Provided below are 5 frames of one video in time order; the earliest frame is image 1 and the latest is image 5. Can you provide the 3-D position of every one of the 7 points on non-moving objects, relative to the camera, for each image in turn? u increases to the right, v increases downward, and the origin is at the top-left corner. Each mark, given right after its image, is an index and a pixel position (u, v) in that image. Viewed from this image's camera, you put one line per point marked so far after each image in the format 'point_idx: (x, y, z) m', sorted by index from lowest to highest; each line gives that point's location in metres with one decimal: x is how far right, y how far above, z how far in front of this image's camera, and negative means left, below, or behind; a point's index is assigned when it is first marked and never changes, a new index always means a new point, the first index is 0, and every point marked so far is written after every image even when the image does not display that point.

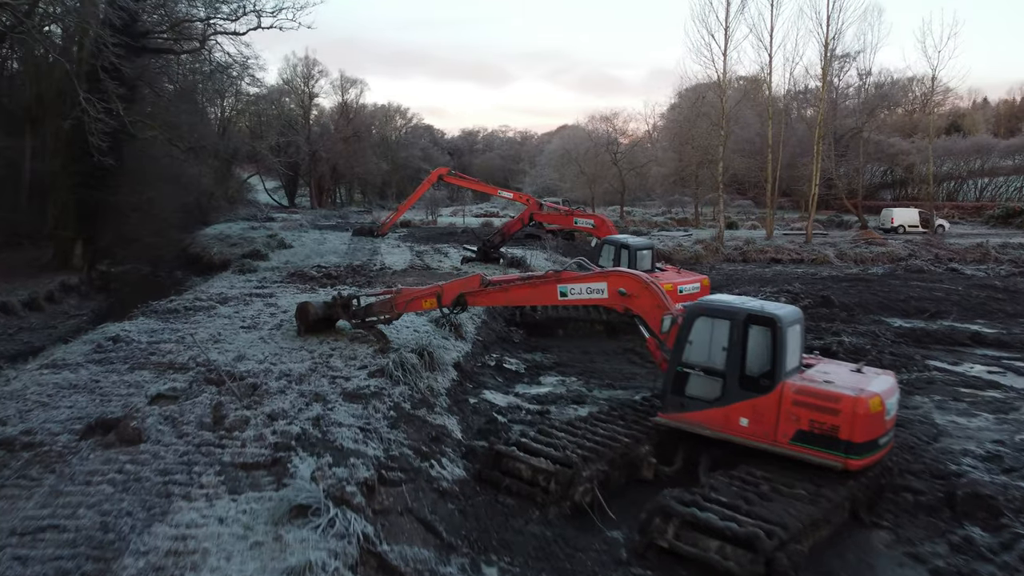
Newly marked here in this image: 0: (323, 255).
0: (-4.1, +0.7, +17.8) m
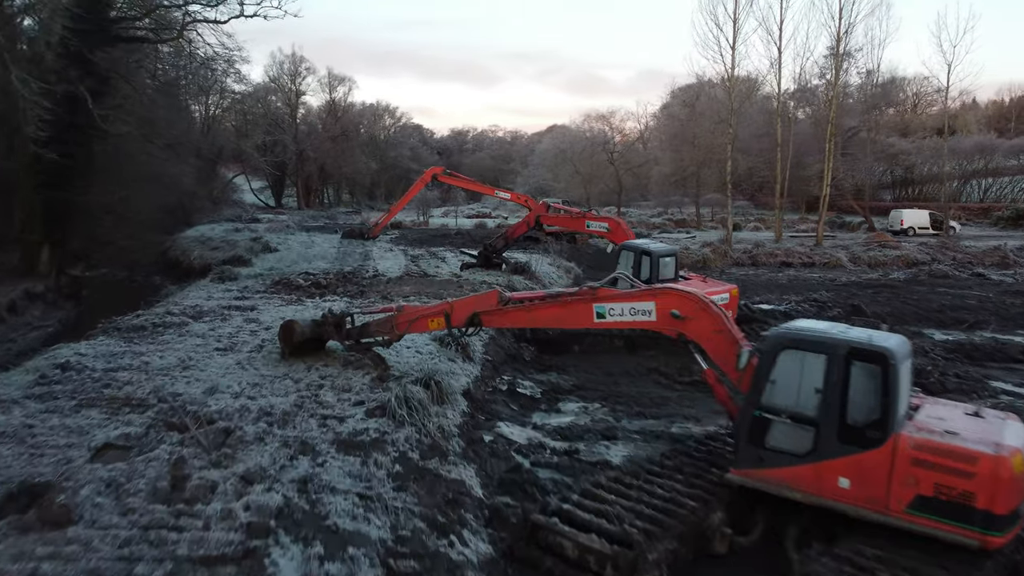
0: (-4.0, +0.6, +16.5) m
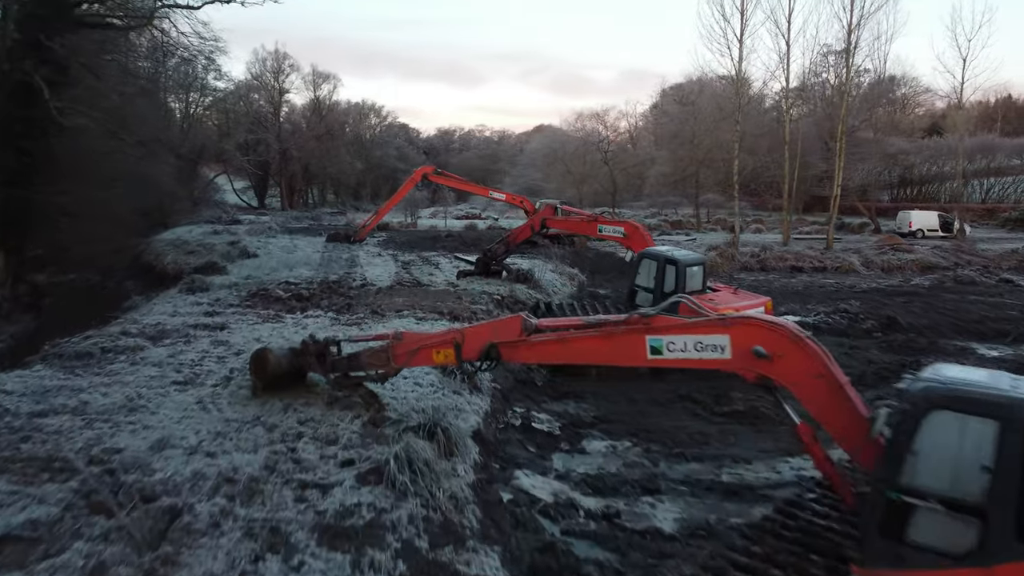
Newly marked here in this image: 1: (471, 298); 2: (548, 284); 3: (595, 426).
0: (-4.0, +0.4, +15.1) m
1: (-0.6, -0.1, +12.1) m
2: (+0.6, +0.1, +14.5) m
3: (+0.8, -1.3, +7.8) m
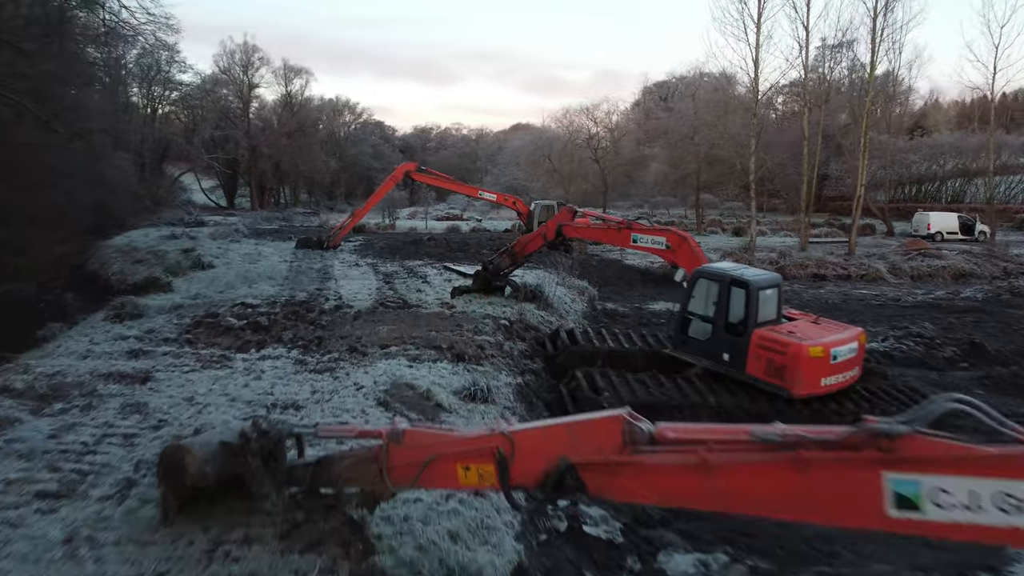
0: (-4.0, +0.1, +12.7) m
1: (-0.5, -0.4, +9.8) m
2: (+0.7, -0.2, +12.2) m
3: (+1.1, -1.6, +5.5) m
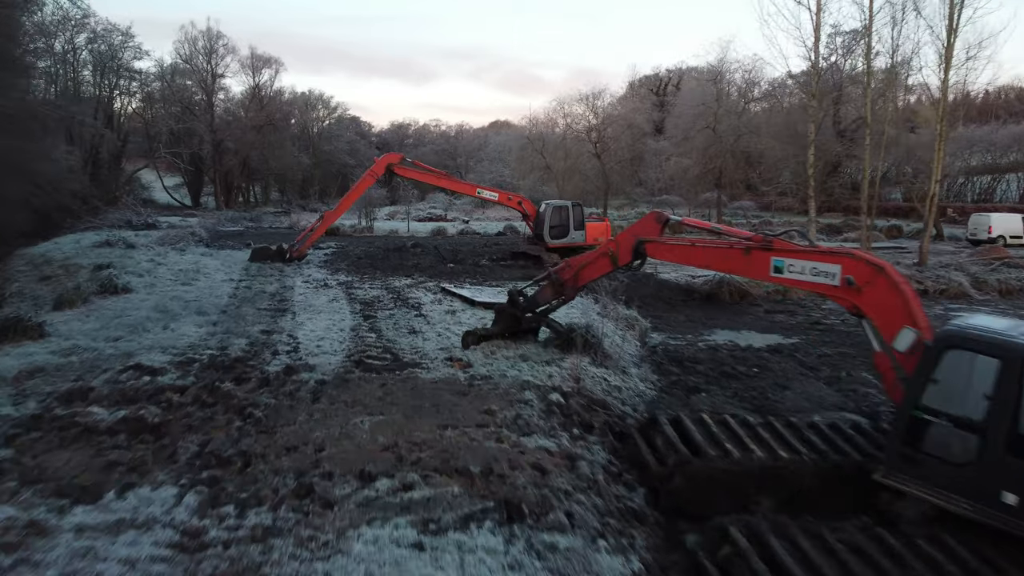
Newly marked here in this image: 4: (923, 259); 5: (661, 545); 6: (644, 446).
0: (-3.6, -0.3, +8.8) m
1: (0.0, -0.8, +6.0) m
2: (+1.1, -0.6, +8.5) m
3: (+1.6, -2.0, +1.8) m
4: (+9.2, +0.7, +18.4) m
5: (+0.8, -1.4, +4.3) m
6: (+0.9, -1.0, +5.5) m
